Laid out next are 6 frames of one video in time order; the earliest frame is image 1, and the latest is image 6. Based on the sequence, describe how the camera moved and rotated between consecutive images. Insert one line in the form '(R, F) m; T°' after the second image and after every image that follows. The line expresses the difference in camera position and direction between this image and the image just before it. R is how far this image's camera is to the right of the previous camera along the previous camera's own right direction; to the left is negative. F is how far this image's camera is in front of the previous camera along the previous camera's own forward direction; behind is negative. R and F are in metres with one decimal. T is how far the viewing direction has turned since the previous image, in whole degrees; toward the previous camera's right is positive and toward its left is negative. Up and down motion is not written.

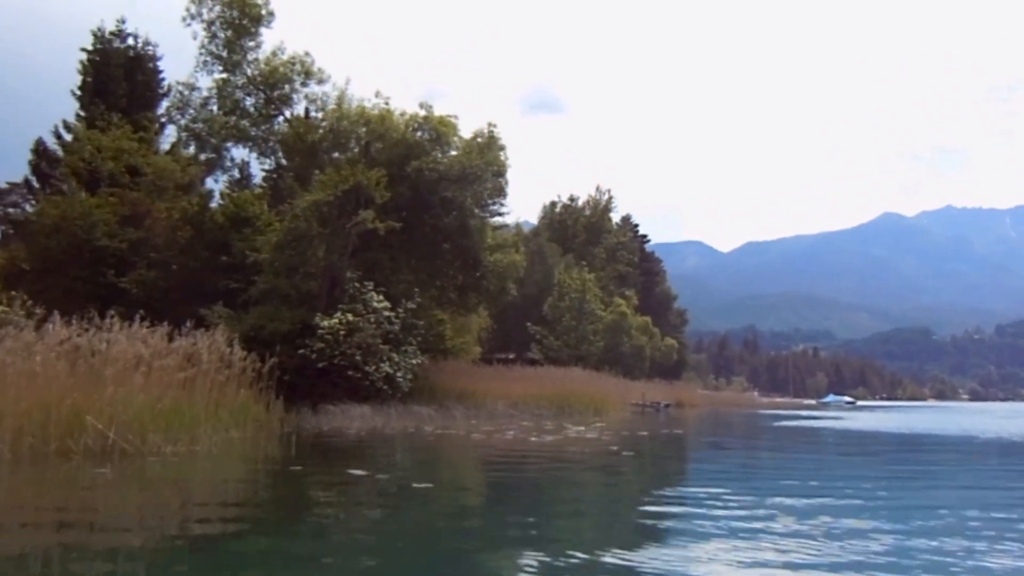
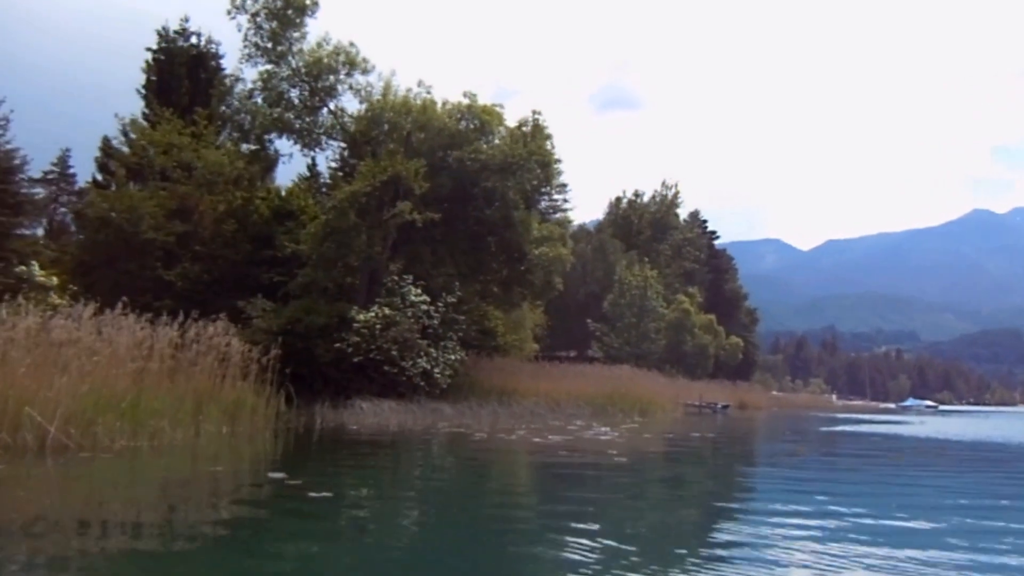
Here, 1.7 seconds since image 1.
(+0.5, +0.5) m; -4°
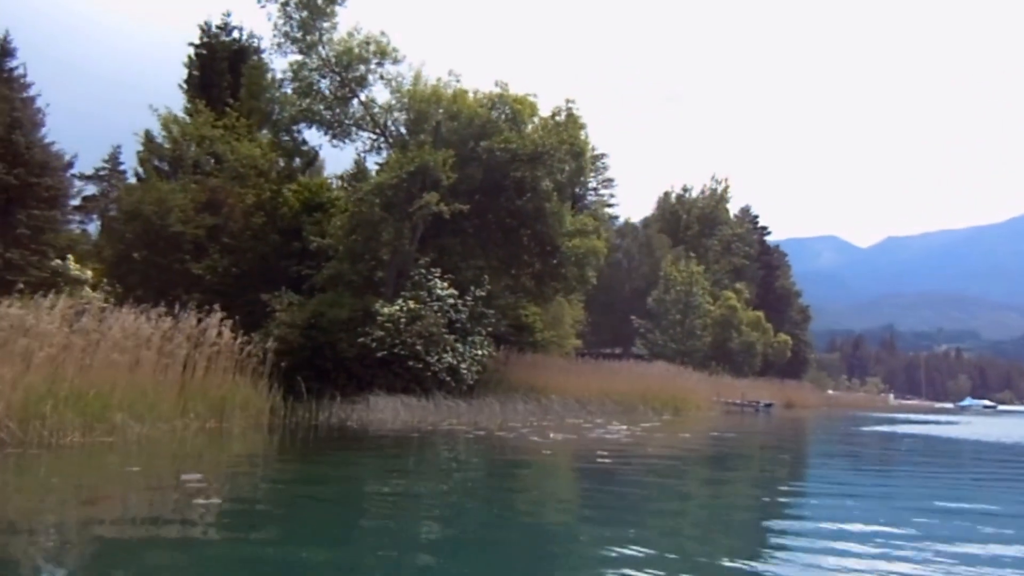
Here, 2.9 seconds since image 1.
(+0.4, +0.5) m; -3°
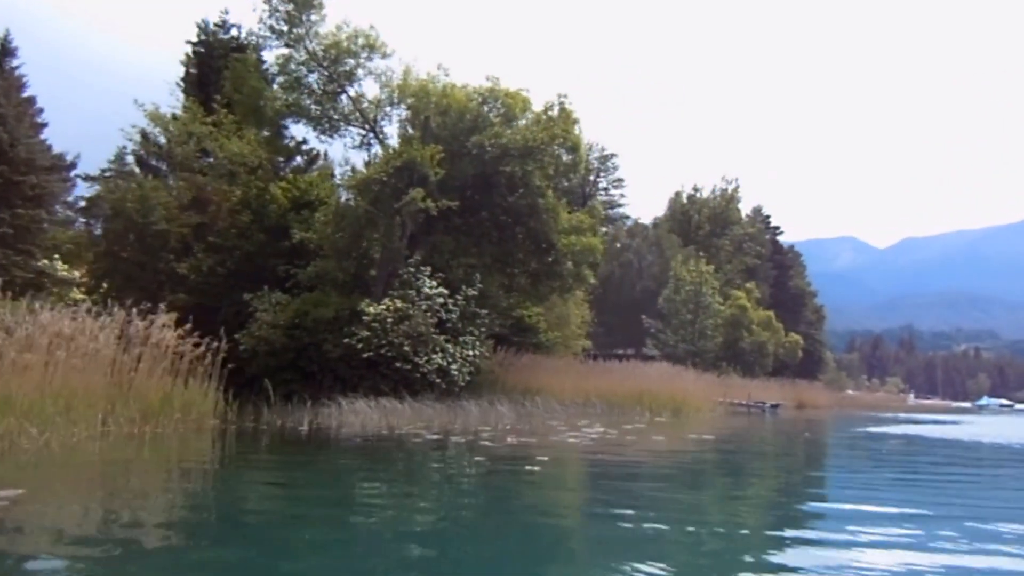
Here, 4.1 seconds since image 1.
(+0.4, +0.6) m; -1°
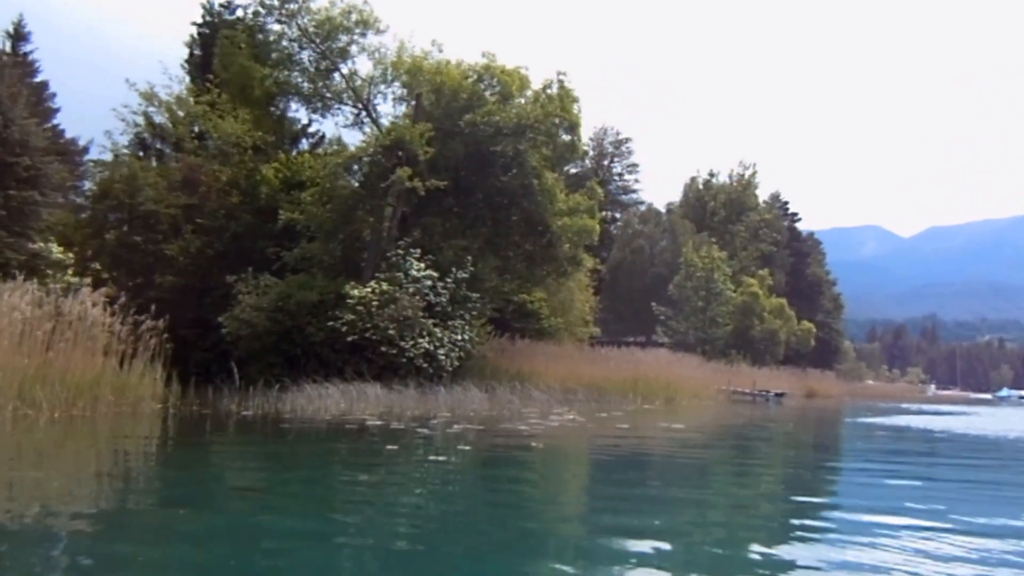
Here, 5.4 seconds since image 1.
(+0.5, +0.4) m; -1°
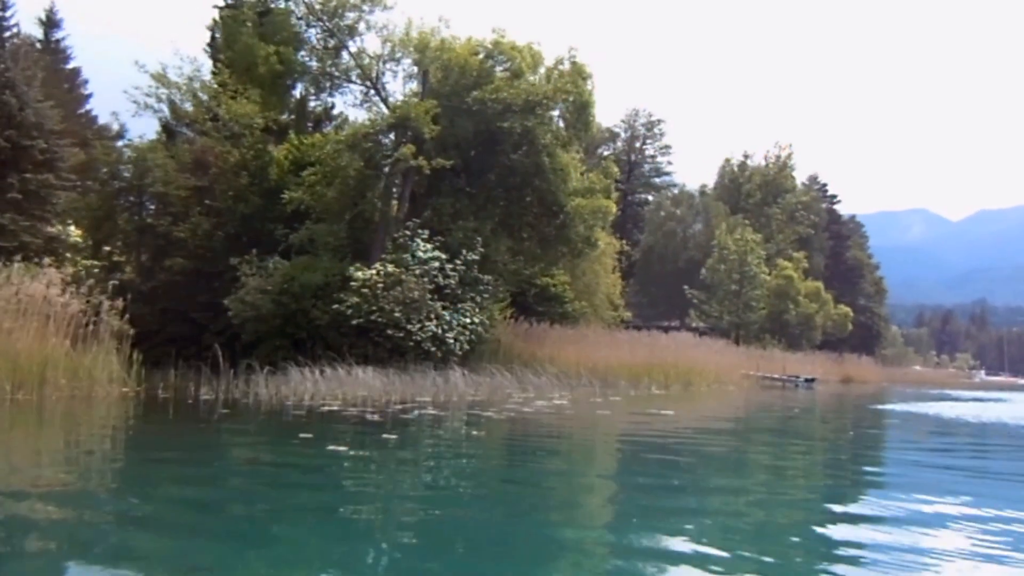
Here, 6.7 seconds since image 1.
(+0.4, +0.5) m; -2°
